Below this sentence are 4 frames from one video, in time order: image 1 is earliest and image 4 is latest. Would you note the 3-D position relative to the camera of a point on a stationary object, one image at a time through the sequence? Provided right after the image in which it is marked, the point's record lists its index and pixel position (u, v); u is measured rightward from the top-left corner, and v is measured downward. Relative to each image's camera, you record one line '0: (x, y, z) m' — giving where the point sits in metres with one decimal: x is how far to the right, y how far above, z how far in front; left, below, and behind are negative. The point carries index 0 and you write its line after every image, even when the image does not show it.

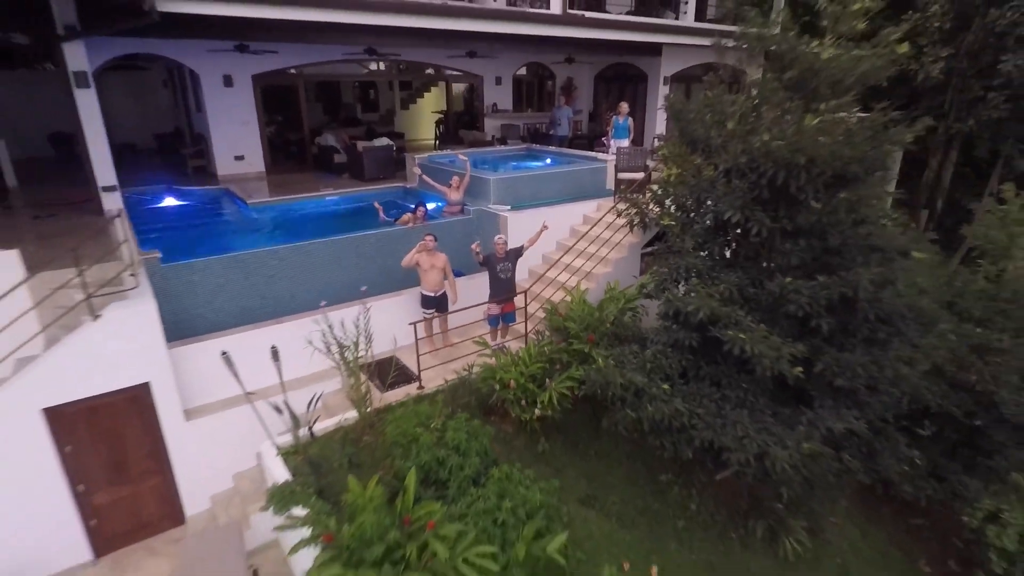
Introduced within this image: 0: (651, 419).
0: (+1.4, -1.2, +5.8) m
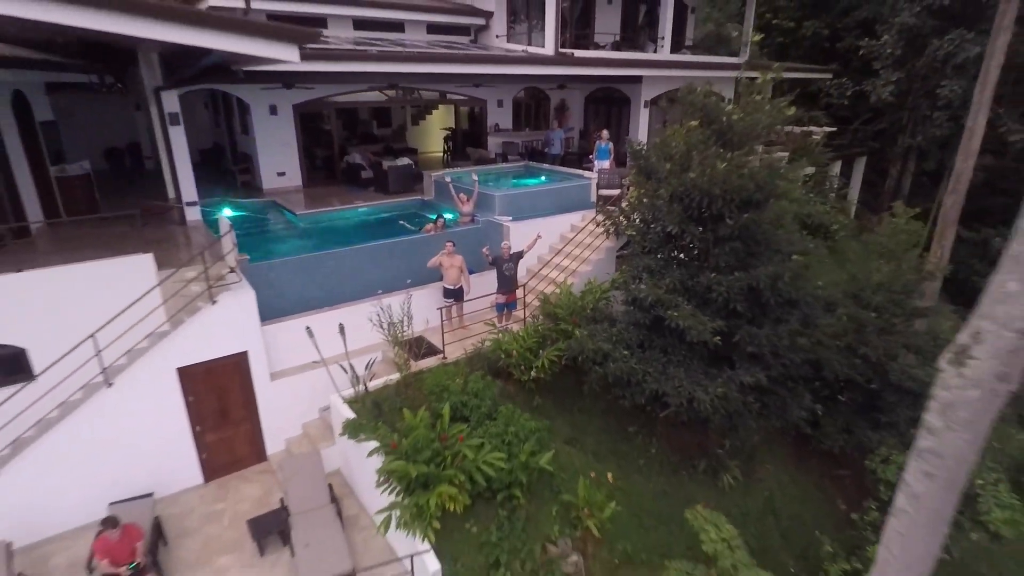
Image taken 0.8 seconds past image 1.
0: (+1.4, -1.1, +7.9) m
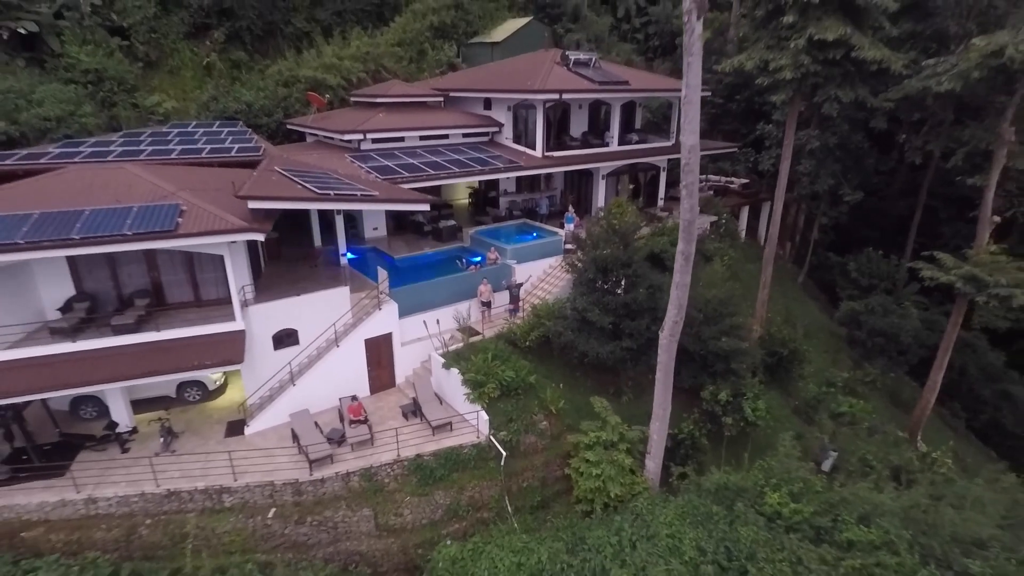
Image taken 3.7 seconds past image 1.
0: (+1.6, -1.6, +16.7) m
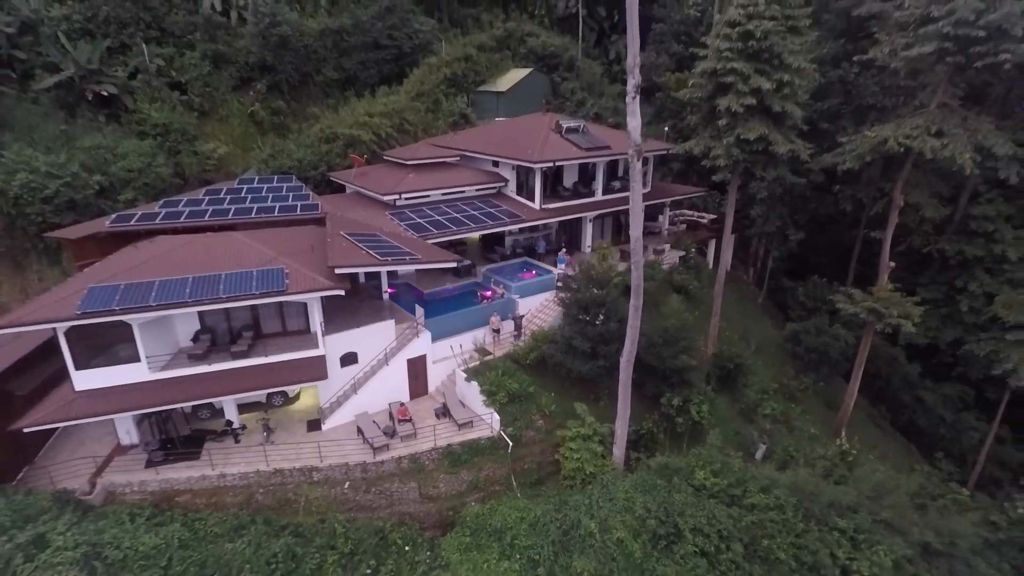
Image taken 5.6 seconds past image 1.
0: (+1.7, -2.9, +22.3) m
